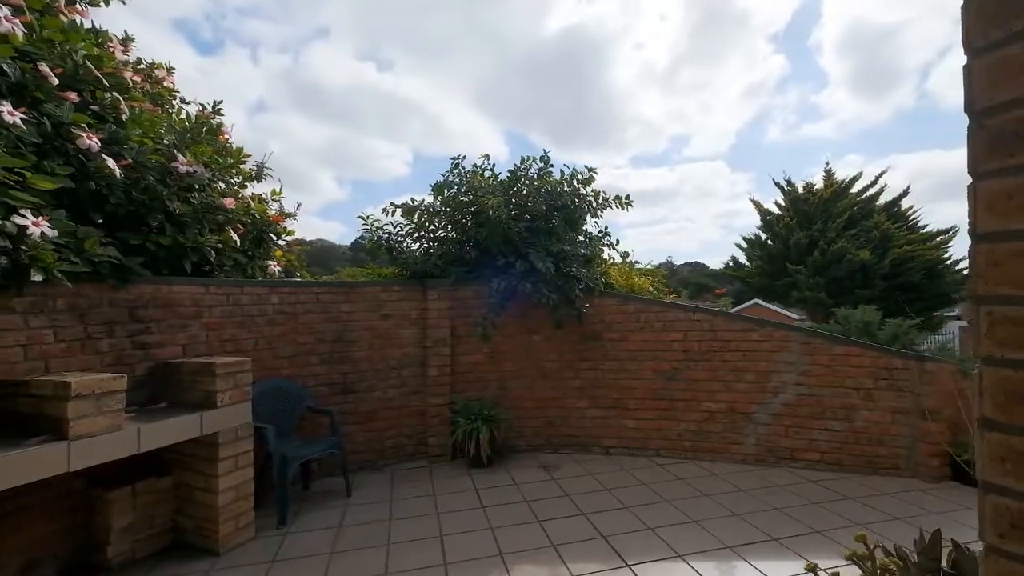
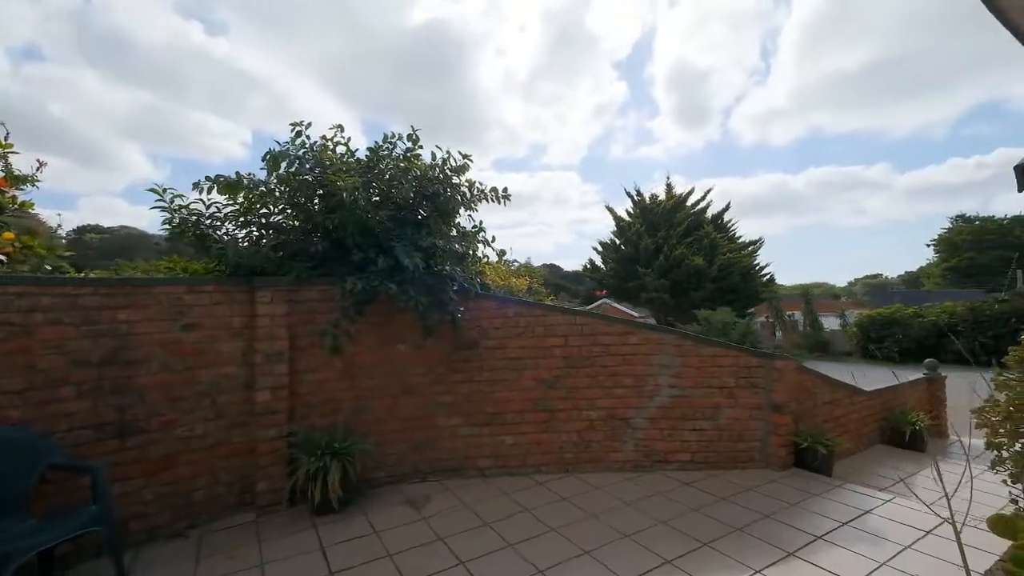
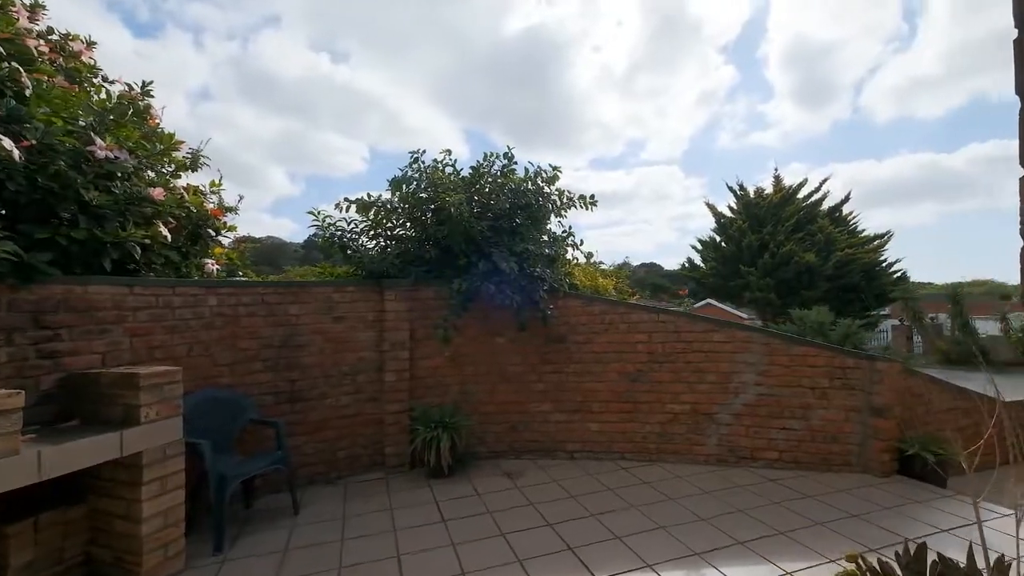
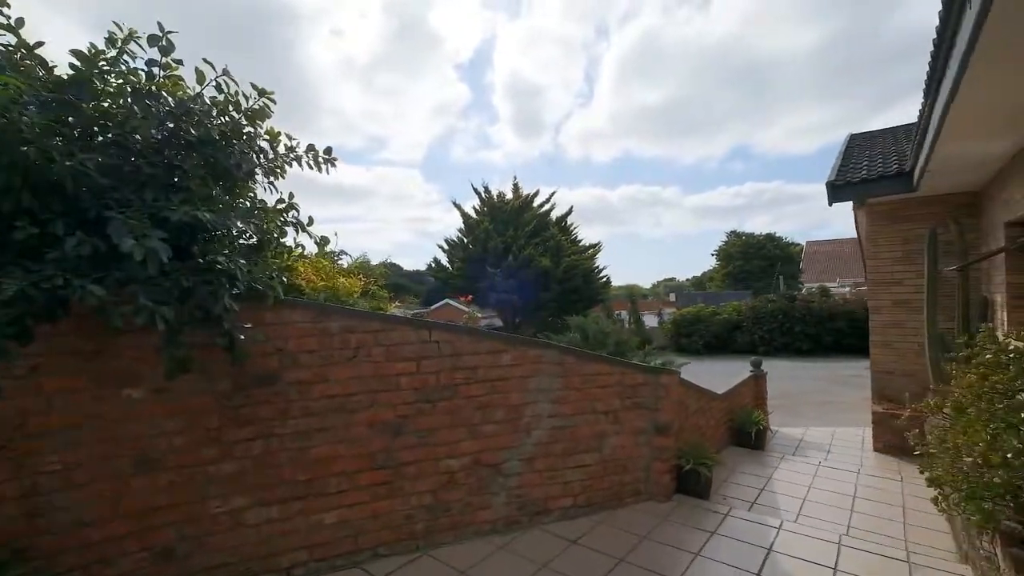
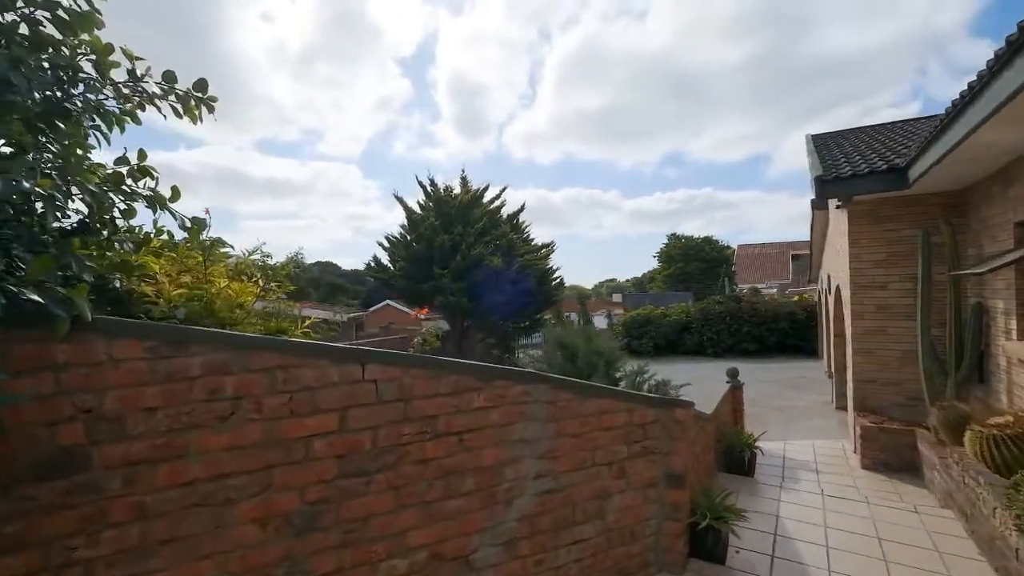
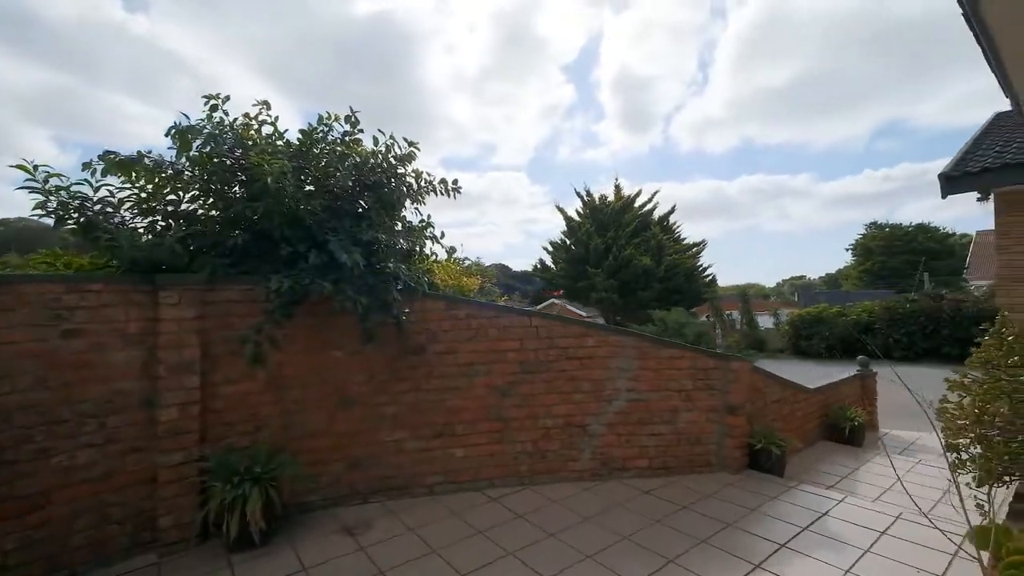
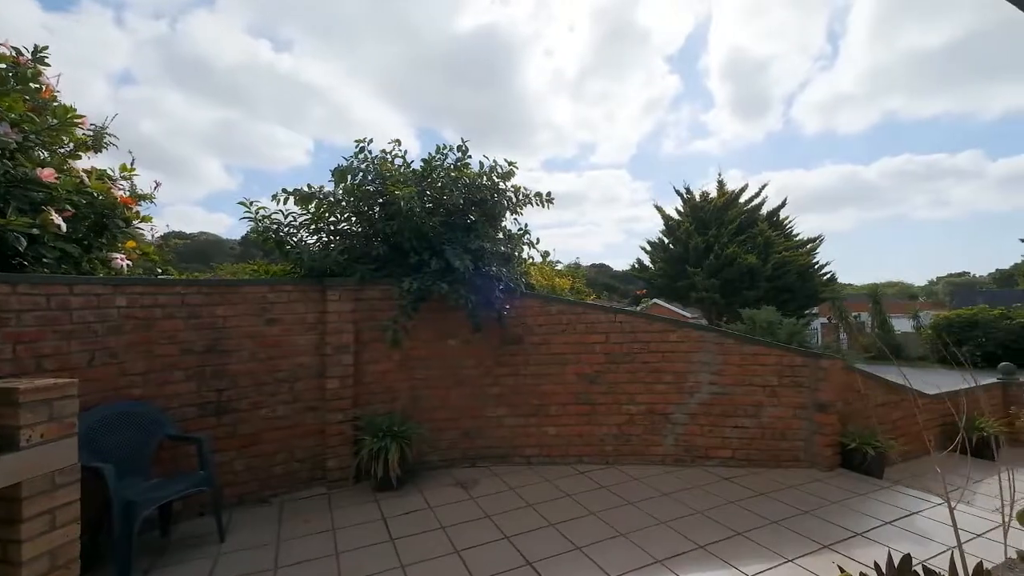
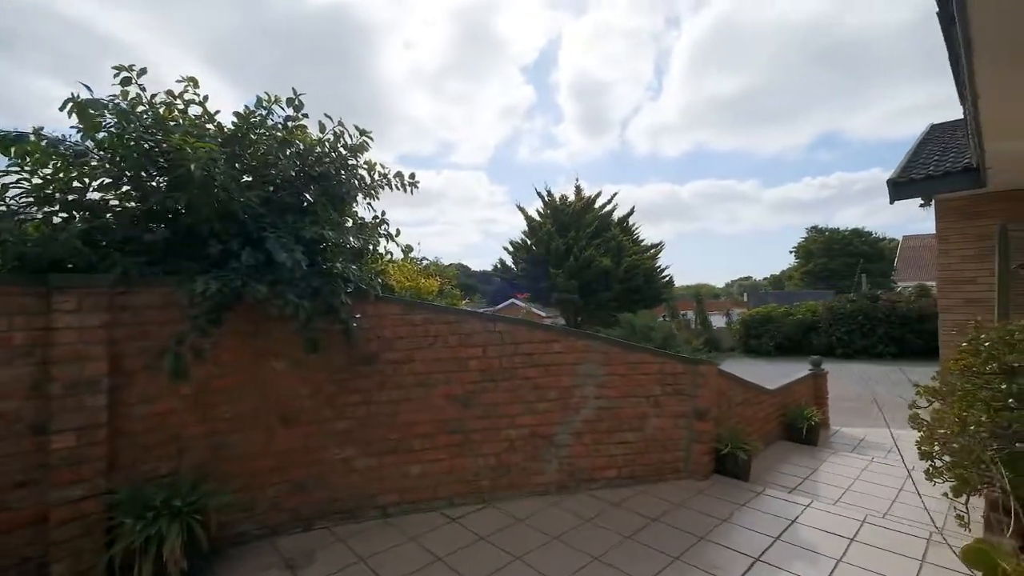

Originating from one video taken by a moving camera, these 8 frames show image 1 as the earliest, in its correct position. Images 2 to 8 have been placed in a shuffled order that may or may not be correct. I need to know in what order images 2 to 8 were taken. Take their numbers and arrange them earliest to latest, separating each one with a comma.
3, 7, 2, 6, 8, 4, 5
